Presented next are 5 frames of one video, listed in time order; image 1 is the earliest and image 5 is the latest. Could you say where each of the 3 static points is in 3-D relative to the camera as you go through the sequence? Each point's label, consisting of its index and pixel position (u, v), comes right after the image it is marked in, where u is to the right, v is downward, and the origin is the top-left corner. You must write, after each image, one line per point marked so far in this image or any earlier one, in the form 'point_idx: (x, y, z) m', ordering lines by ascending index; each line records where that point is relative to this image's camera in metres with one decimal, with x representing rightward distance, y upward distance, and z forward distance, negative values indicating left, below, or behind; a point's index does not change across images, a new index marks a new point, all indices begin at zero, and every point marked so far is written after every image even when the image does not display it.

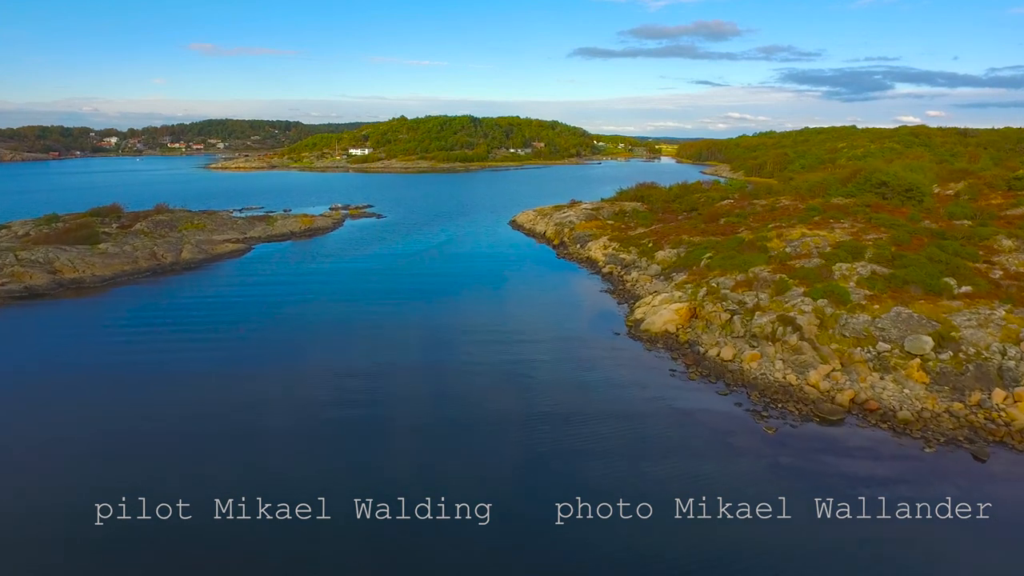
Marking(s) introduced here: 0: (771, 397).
0: (+7.7, -3.3, +17.5) m
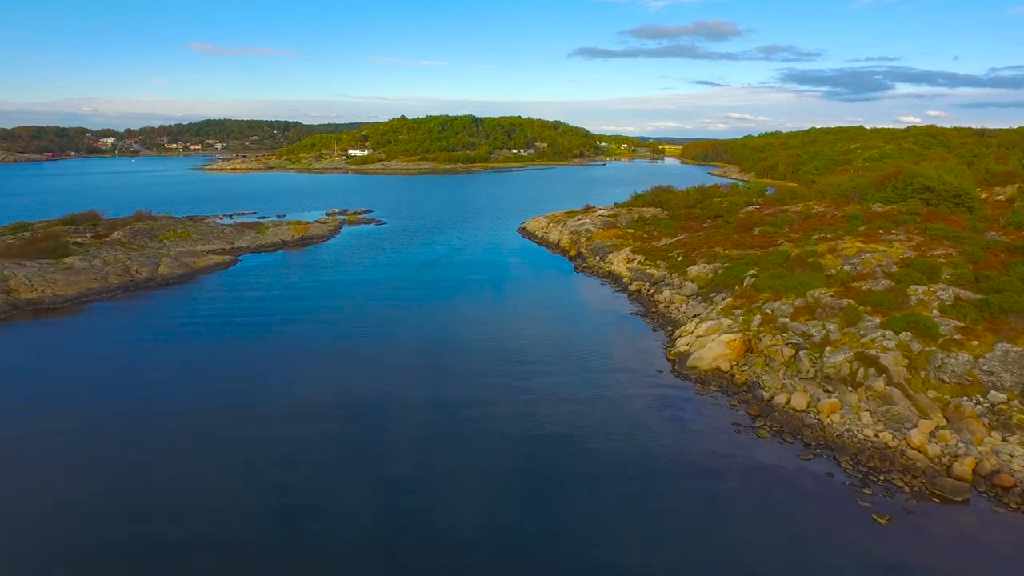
0: (+8.5, -4.2, +14.0) m
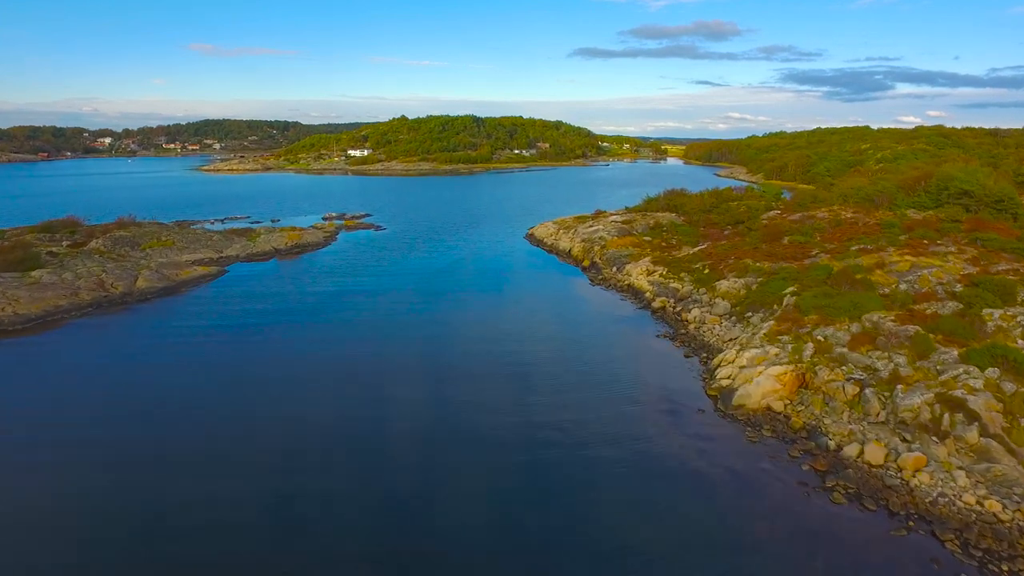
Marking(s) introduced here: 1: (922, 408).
0: (+9.0, -5.0, +11.3) m
1: (+10.2, -3.0, +14.8) m
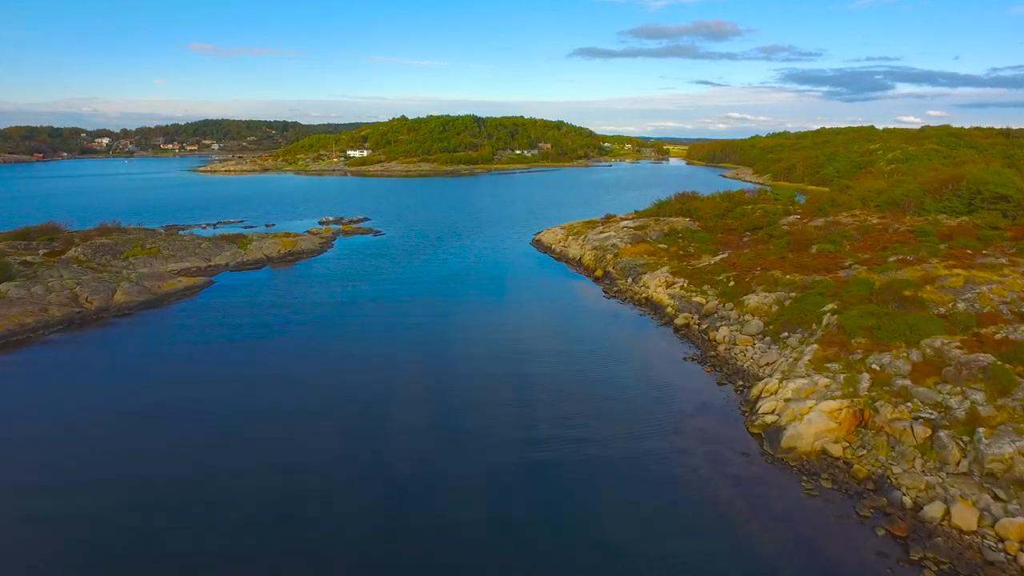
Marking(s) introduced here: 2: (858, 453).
0: (+9.4, -5.6, +9.1) m
1: (+10.6, -3.6, +12.6) m
2: (+8.3, -3.9, +14.3) m
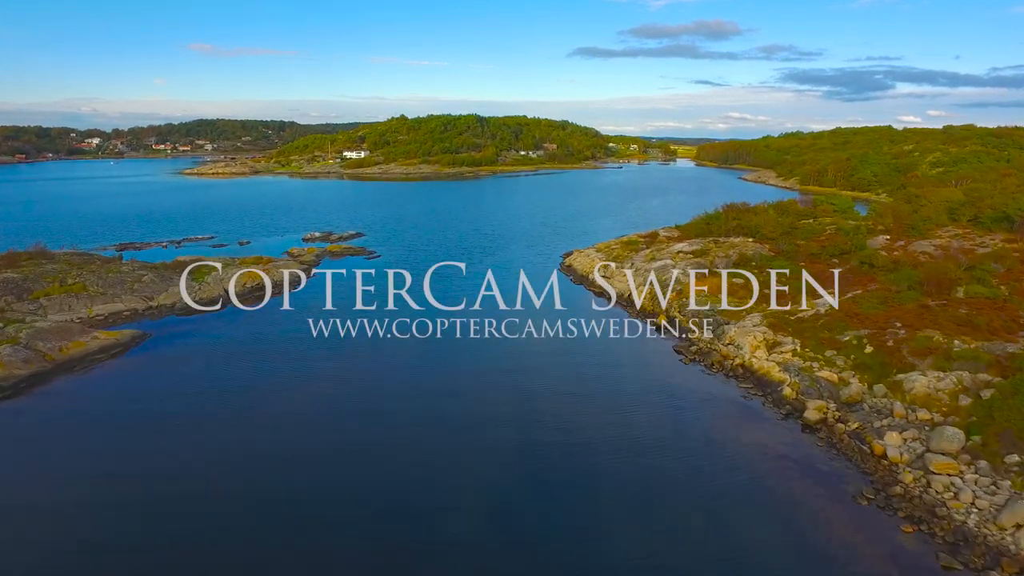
0: (+10.8, -7.7, +1.0) m
1: (+12.1, -5.8, +4.5) m
2: (+9.8, -6.1, +6.2) m
